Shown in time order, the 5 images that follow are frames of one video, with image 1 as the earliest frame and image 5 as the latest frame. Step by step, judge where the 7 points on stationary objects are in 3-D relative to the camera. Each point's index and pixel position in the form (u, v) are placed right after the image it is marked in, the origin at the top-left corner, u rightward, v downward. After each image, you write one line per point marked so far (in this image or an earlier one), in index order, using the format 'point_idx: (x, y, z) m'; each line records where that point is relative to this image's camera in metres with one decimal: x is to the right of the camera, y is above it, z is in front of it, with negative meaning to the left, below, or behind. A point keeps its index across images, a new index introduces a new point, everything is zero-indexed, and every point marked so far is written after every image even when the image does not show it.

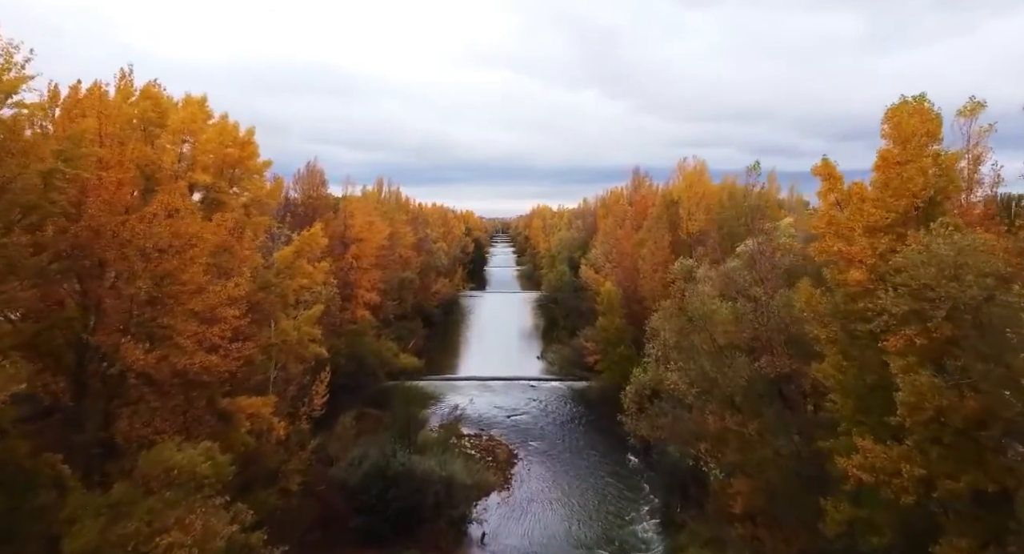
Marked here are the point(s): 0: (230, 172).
0: (-6.8, +2.5, +16.6) m
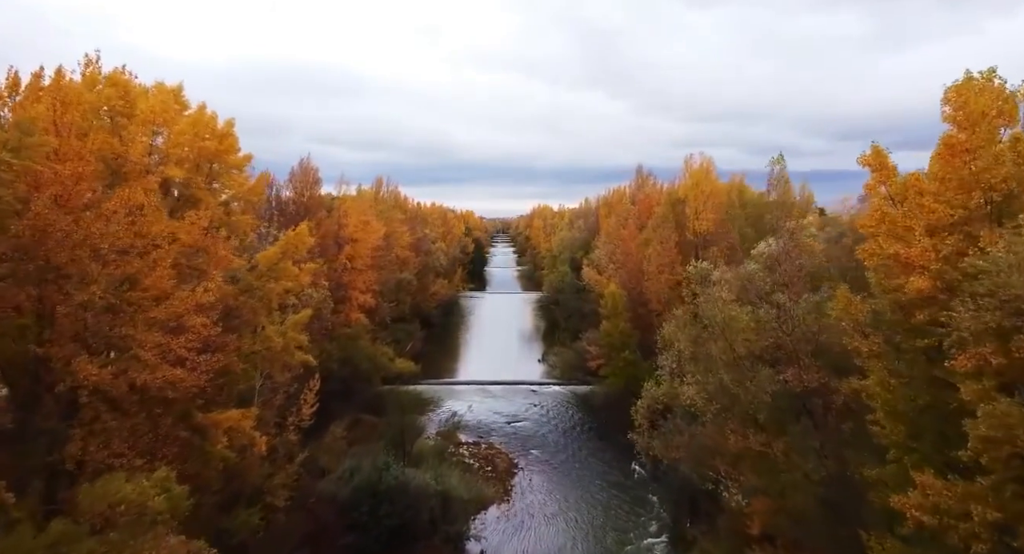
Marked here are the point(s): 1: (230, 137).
0: (-6.8, +2.4, +15.4) m
1: (-6.4, +3.2, +15.7) m
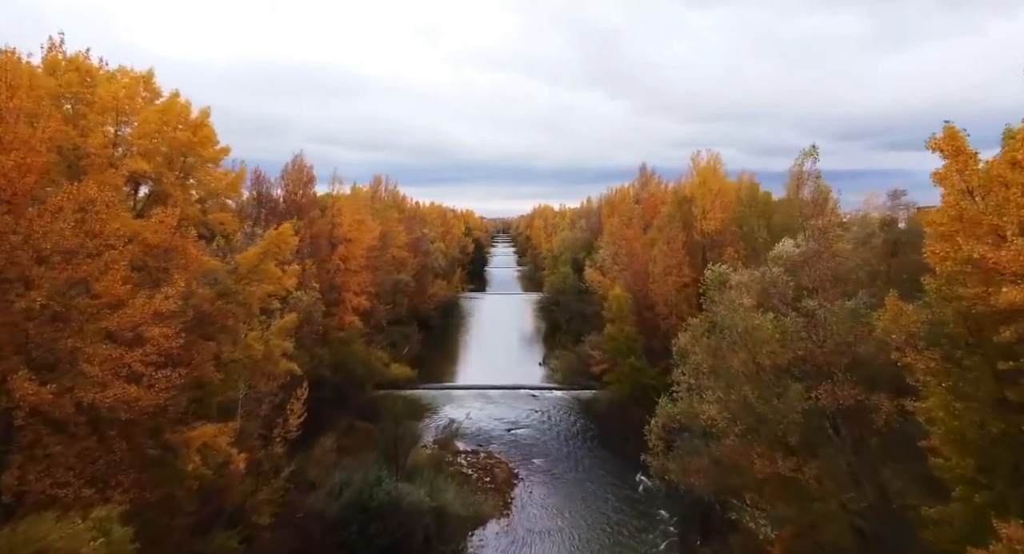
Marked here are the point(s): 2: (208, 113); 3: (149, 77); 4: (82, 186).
0: (-6.8, +2.4, +14.2) m
1: (-6.4, +3.1, +14.4) m
2: (-6.3, +3.4, +14.3) m
3: (-7.4, +4.1, +14.2) m
4: (-6.0, +1.3, +9.6) m
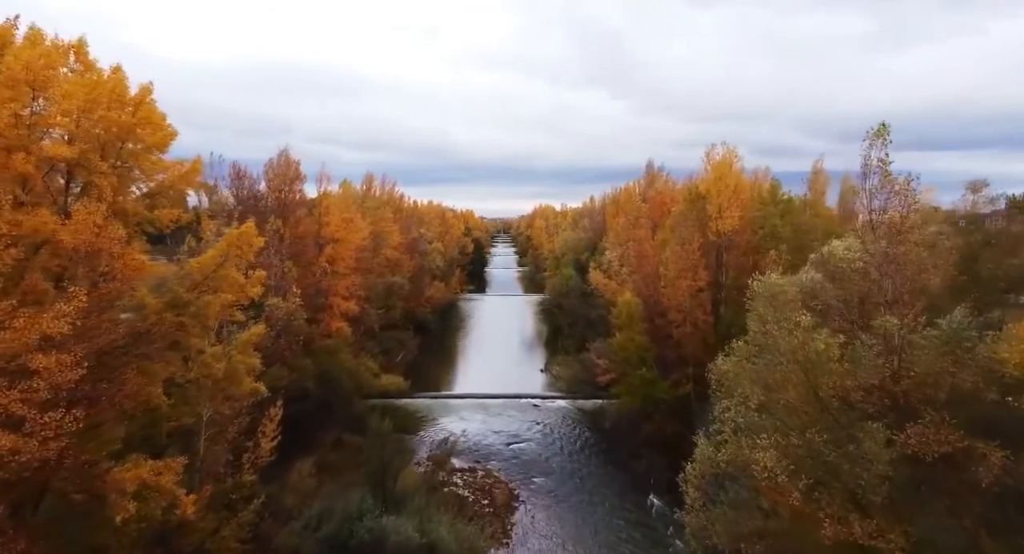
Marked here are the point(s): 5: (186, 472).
0: (-6.8, +2.2, +11.9) m
1: (-6.4, +3.0, +12.2) m
2: (-6.3, +3.2, +12.0) m
3: (-7.4, +3.9, +11.9) m
4: (-6.0, +1.1, +7.4) m
5: (-7.2, -4.4, +15.5) m
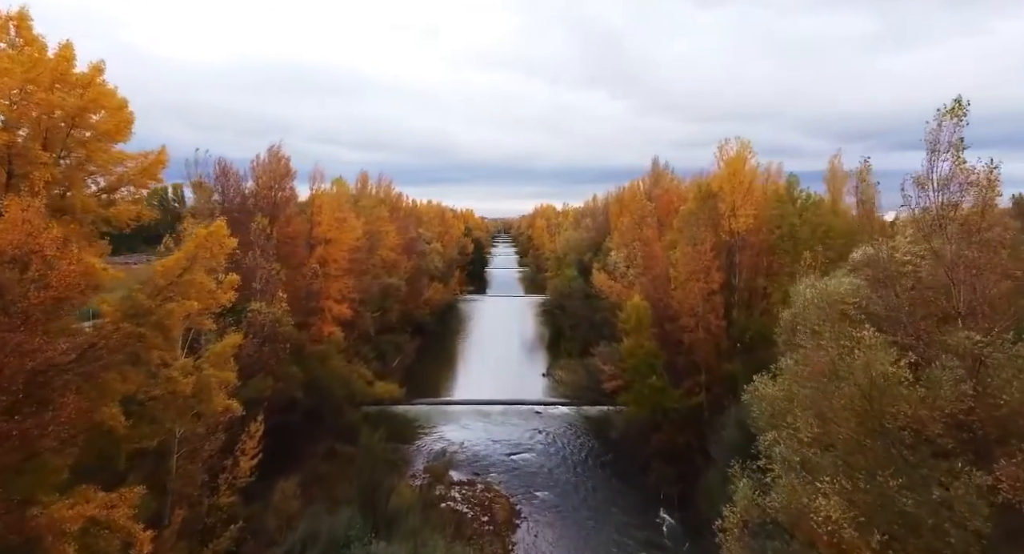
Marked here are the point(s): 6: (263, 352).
0: (-6.8, +2.2, +10.4) m
1: (-6.4, +2.9, +10.7) m
2: (-6.2, +3.1, +10.5) m
3: (-7.3, +3.9, +10.4) m
4: (-5.9, +1.0, +5.9) m
5: (-7.2, -4.4, +14.0) m
6: (-6.9, -2.1, +19.4) m
